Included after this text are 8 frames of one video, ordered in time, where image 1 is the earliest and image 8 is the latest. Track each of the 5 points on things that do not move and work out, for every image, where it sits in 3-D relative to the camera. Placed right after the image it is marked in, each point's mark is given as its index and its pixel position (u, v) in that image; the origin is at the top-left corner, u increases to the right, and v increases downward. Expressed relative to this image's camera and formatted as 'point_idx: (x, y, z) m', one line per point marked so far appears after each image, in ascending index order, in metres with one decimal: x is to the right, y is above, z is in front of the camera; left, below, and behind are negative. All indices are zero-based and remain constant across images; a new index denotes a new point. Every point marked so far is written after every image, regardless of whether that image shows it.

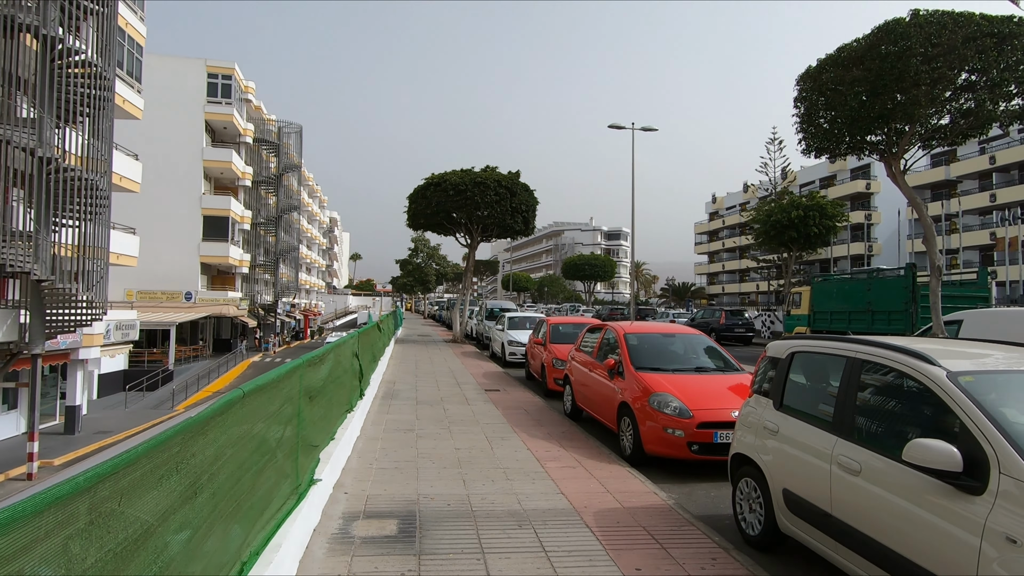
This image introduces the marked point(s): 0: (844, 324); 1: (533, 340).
0: (+10.2, -1.1, +19.1) m
1: (+0.5, -1.1, +13.4) m
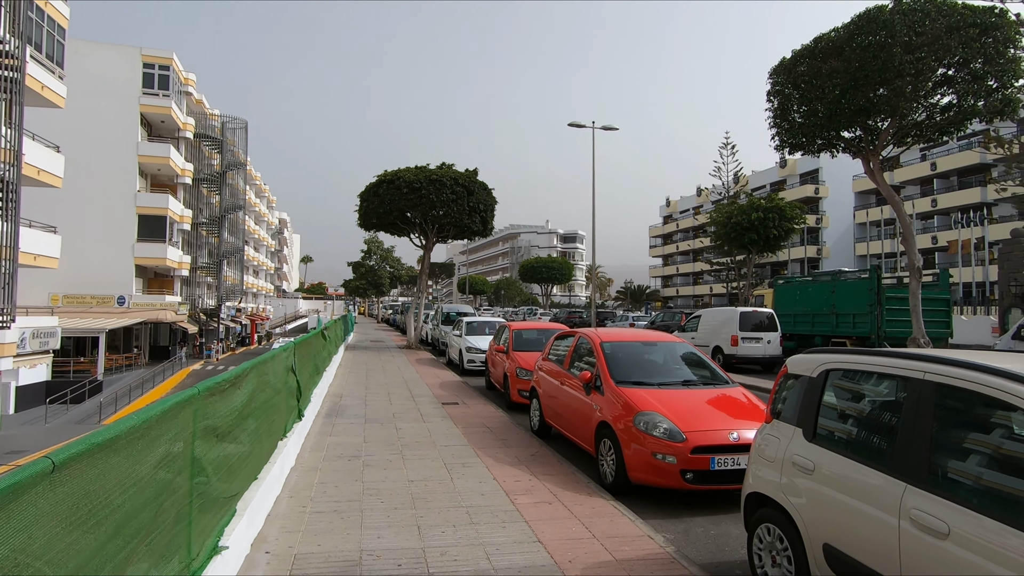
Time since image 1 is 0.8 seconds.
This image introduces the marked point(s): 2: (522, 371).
0: (+9.0, -1.2, +18.9) m
1: (-0.4, -1.2, +12.4) m
2: (+0.2, -1.4, +10.1) m
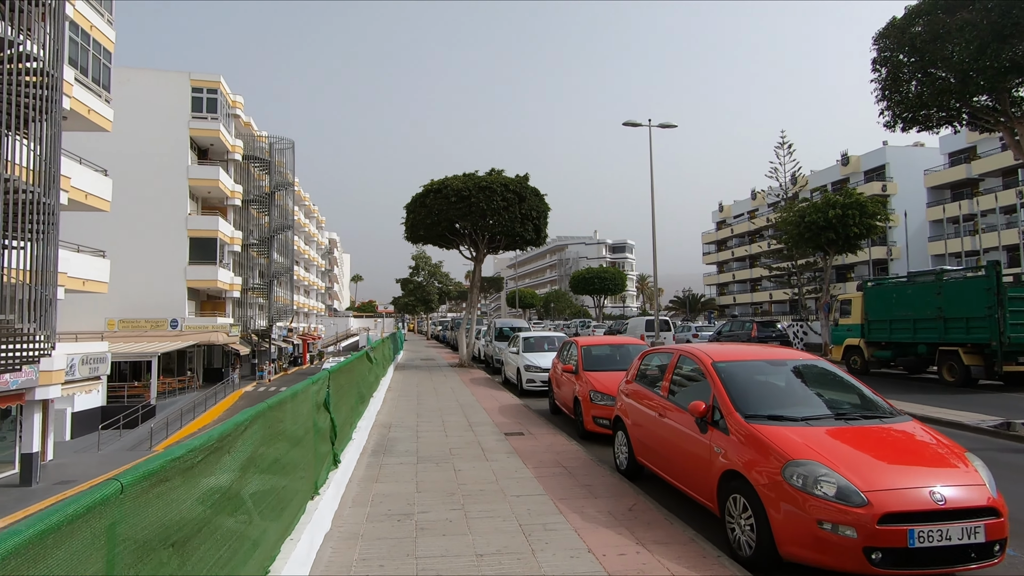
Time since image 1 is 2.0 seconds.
0: (+10.6, -1.2, +16.7) m
1: (+0.8, -1.4, +11.0) m
2: (+1.2, -1.5, +8.6) m
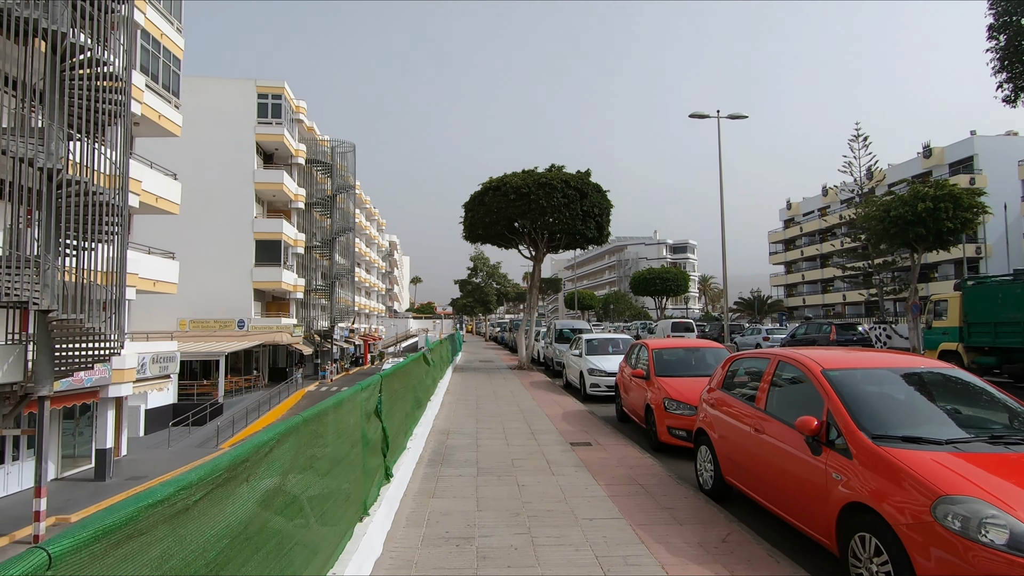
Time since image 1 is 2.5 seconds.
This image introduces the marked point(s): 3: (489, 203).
0: (+12.2, -1.2, +15.0) m
1: (+1.9, -1.3, +10.2) m
2: (+2.0, -1.5, +7.8) m
3: (-0.7, +2.7, +19.8) m
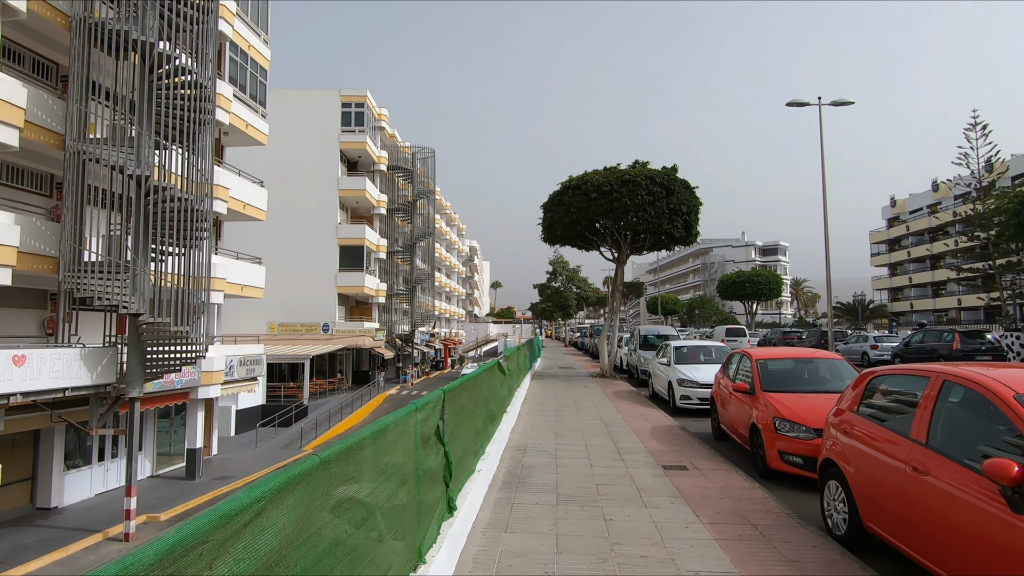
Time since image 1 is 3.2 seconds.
0: (+13.9, -1.3, +12.5) m
1: (+3.1, -1.4, +9.1) m
2: (+2.9, -1.5, +6.7) m
3: (+1.7, +2.6, +18.9) m
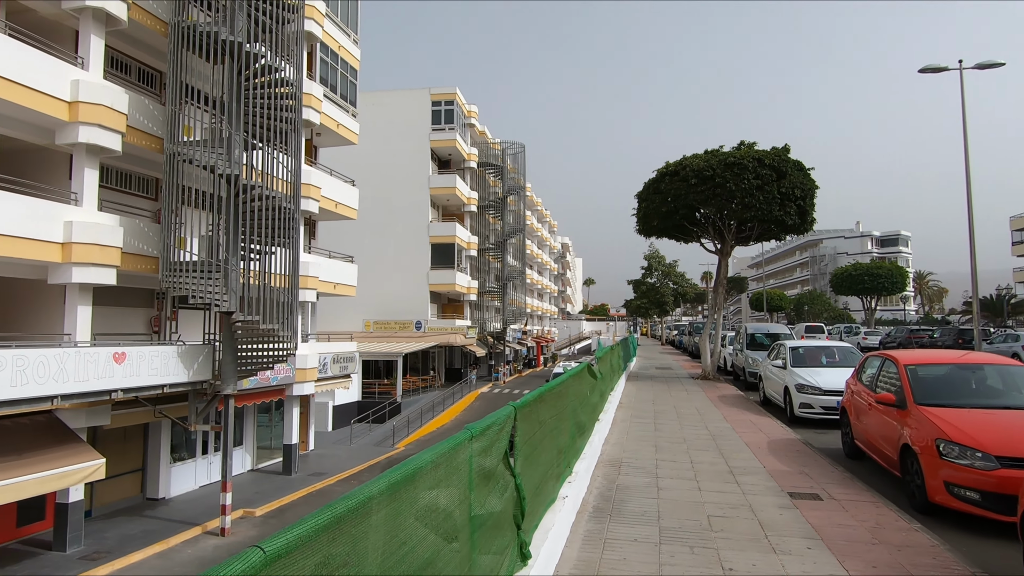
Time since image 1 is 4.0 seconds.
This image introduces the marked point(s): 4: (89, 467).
0: (+15.5, -1.0, +9.4) m
1: (+4.3, -1.3, +7.6) m
2: (+3.7, -1.4, +5.2) m
3: (+4.3, +2.7, +17.6) m
4: (-7.8, -3.3, +11.5) m
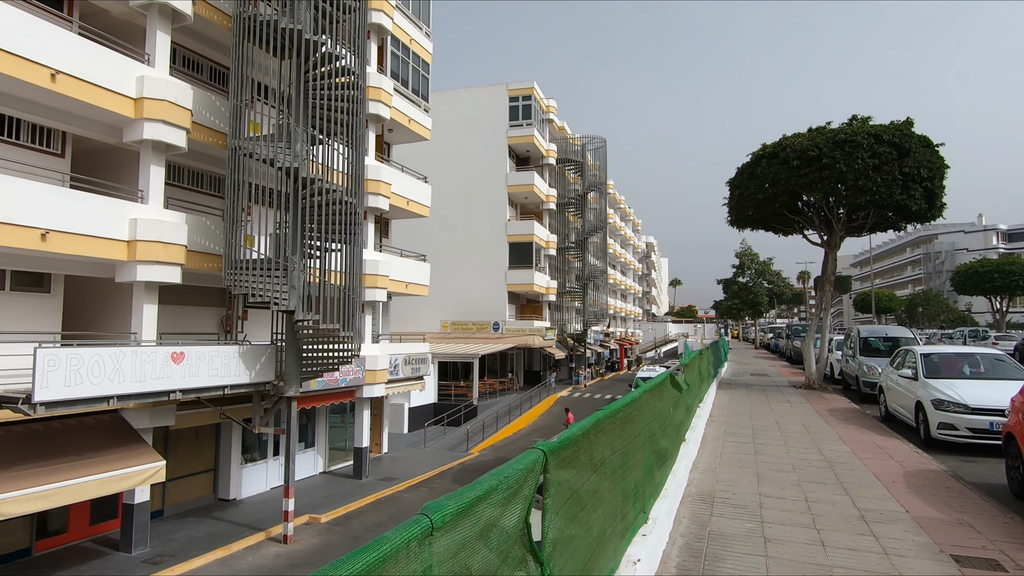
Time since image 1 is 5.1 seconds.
0: (+16.3, -0.9, +6.0) m
1: (+4.9, -1.2, +5.7) m
2: (+4.1, -1.3, +3.5) m
3: (+6.3, +2.8, +15.6) m
4: (-6.6, -3.3, +11.2) m
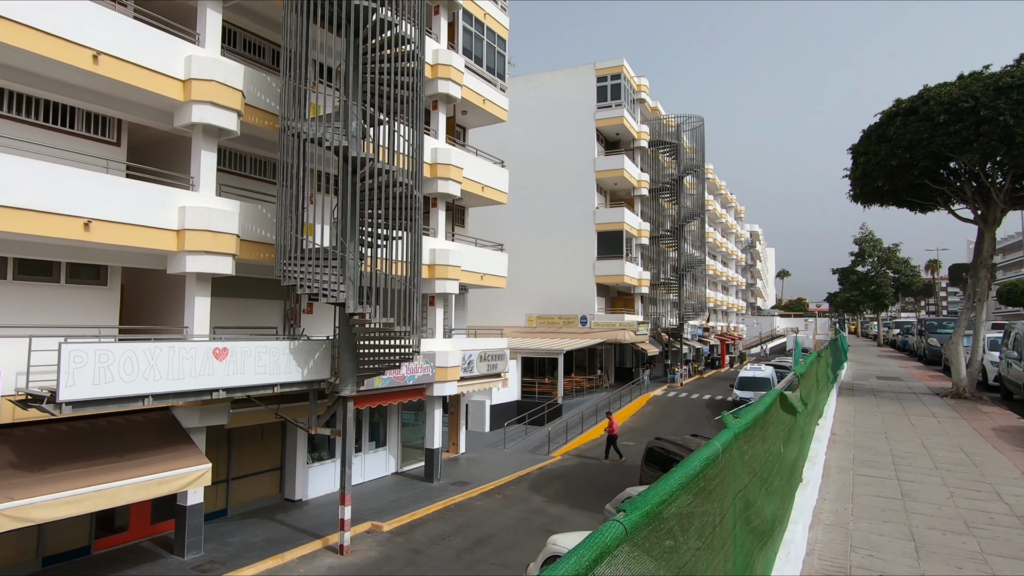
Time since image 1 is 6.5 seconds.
0: (+16.3, -0.7, +1.9) m
1: (+5.1, -1.0, +3.4) m
2: (+3.9, -1.1, +1.3) m
3: (+7.9, +3.1, +12.9) m
4: (-5.4, -3.1, +10.6) m
